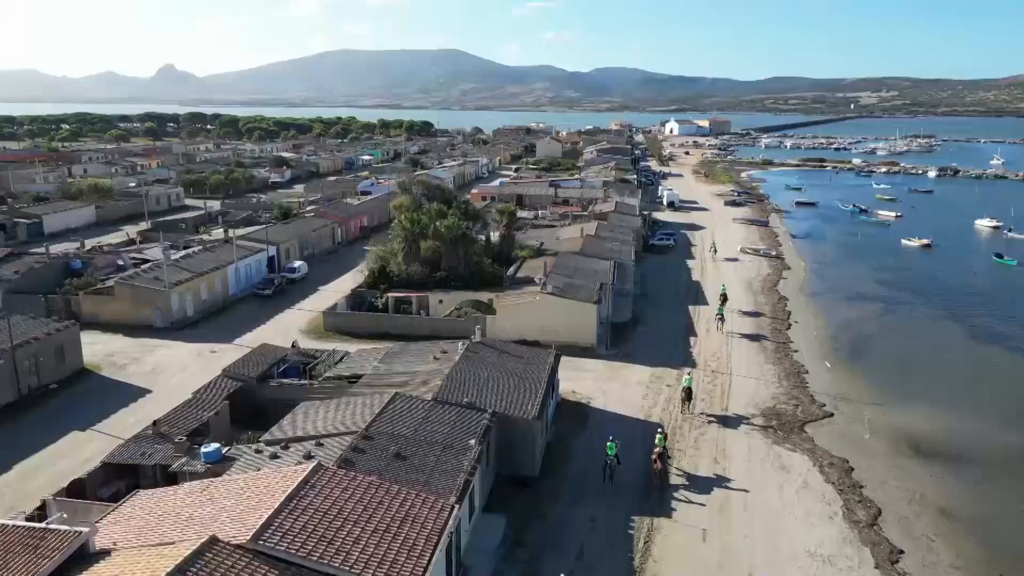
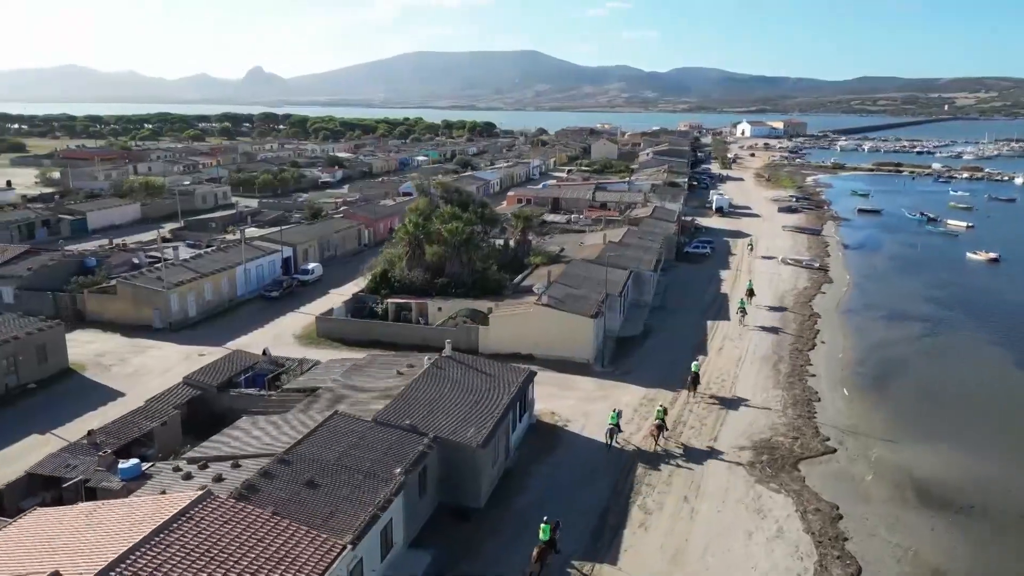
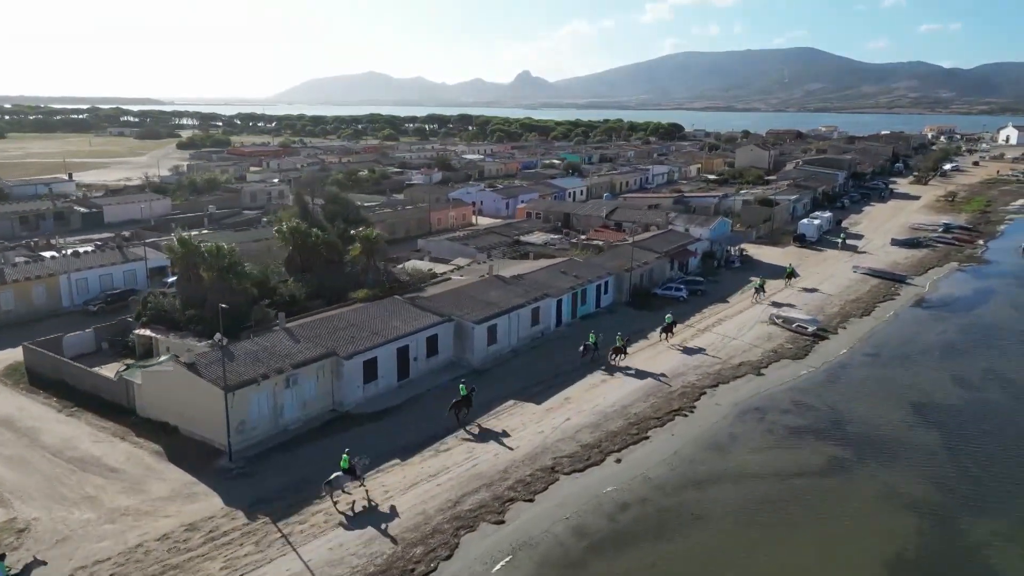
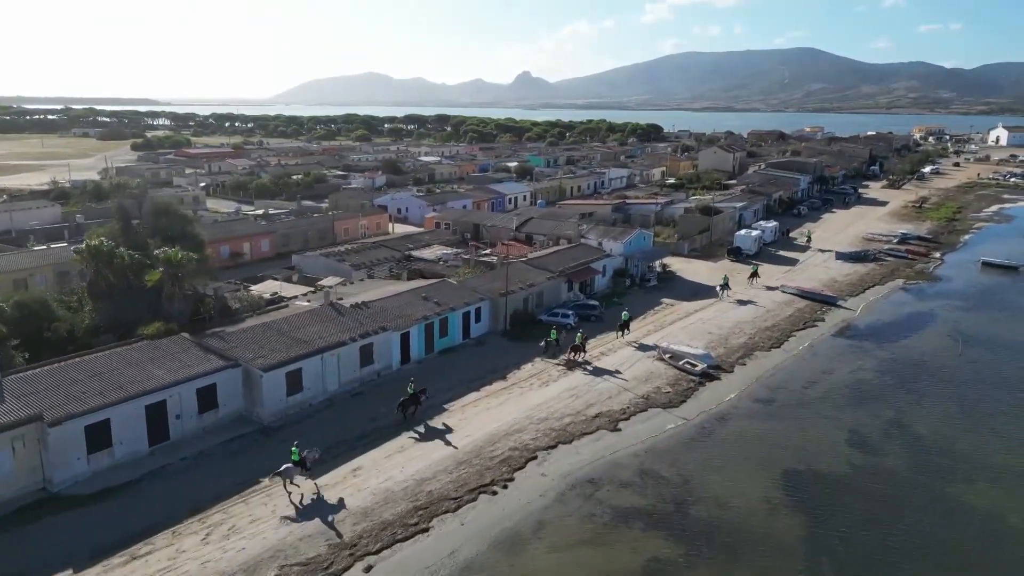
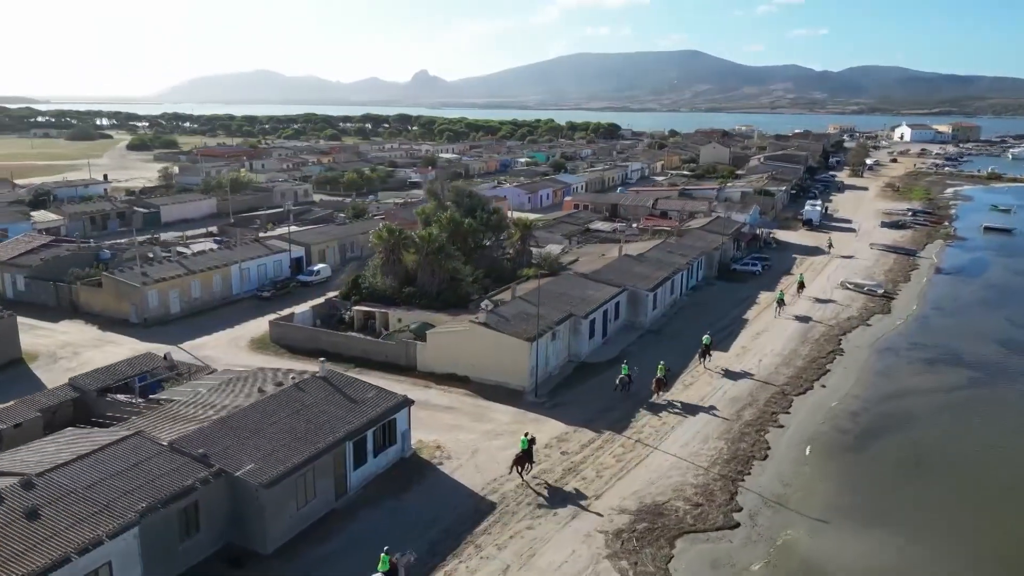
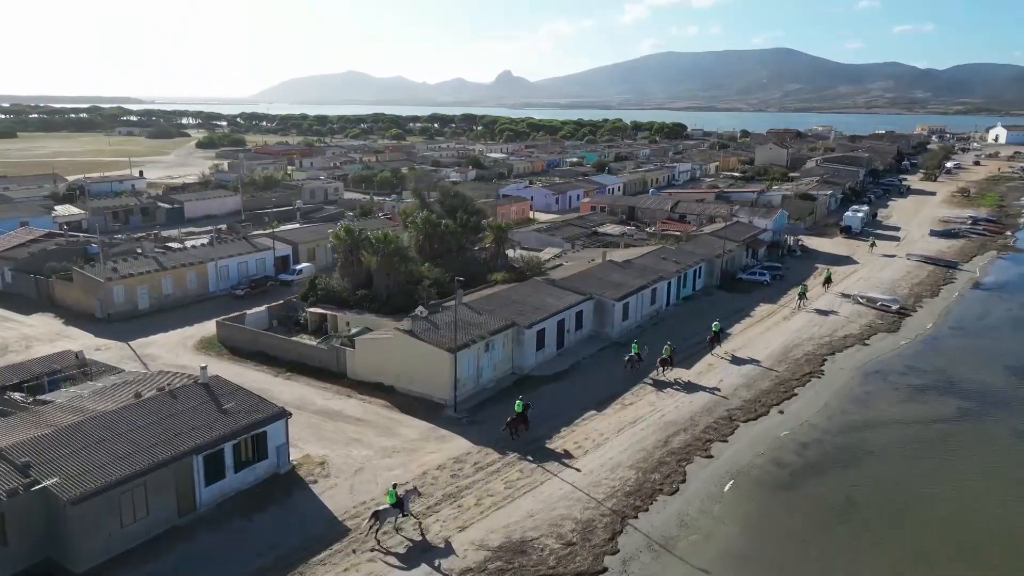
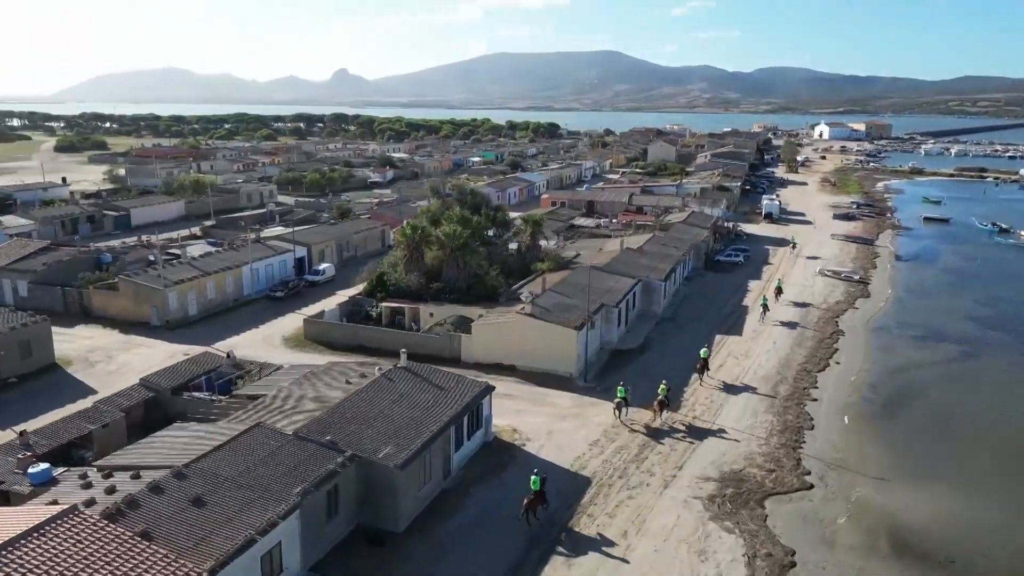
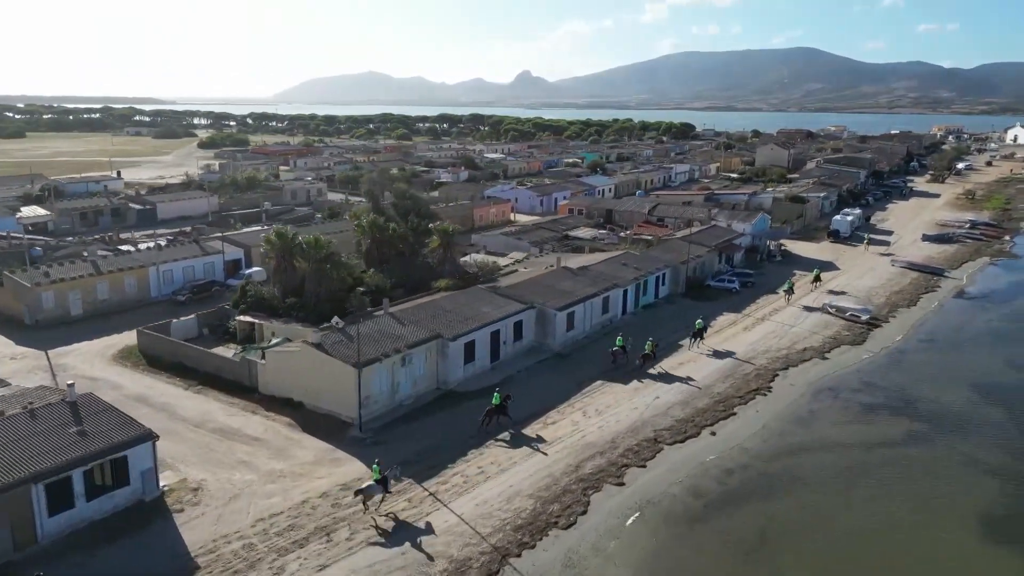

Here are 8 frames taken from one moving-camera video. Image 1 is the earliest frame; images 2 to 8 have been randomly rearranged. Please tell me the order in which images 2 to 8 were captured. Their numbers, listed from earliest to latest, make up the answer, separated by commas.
2, 7, 5, 6, 8, 3, 4
